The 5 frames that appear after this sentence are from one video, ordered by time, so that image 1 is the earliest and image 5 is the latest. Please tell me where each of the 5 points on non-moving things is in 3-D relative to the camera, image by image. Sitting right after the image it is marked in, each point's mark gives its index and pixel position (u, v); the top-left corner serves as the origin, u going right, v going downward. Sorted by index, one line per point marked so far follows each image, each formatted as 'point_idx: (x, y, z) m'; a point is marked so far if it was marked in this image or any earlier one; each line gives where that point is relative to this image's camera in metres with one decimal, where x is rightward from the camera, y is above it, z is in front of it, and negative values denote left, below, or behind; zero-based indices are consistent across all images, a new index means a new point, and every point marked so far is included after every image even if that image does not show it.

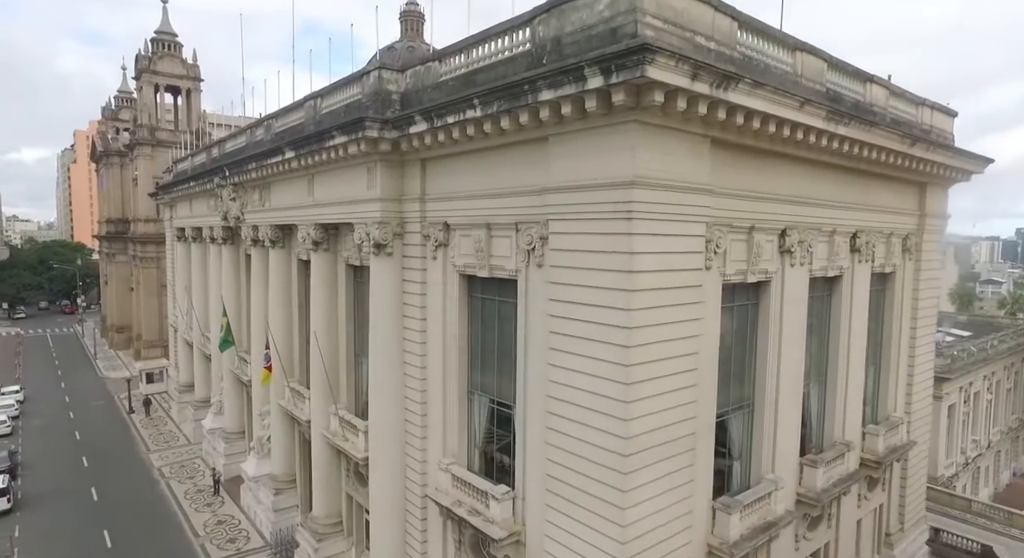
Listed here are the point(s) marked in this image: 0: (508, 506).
0: (-0.1, -4.8, +13.9) m
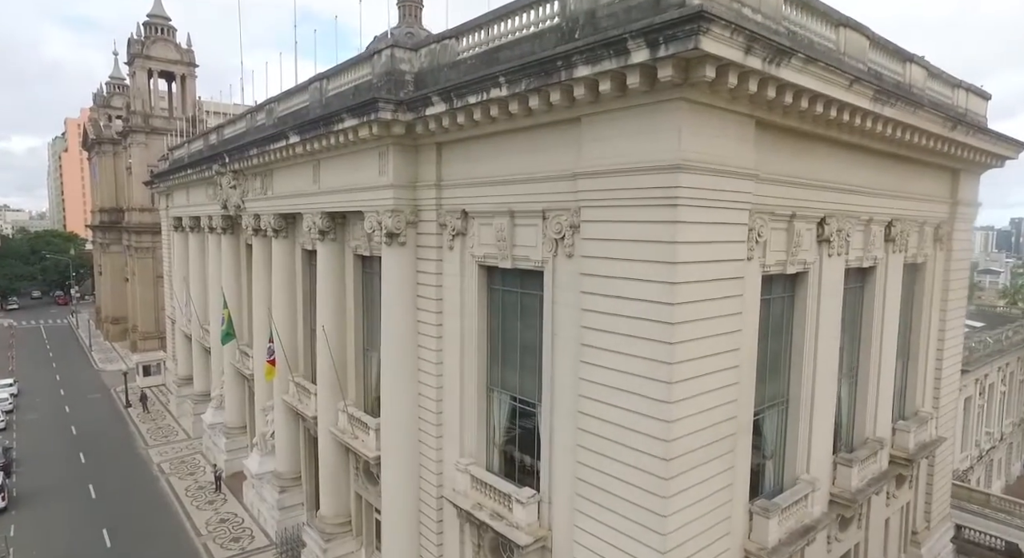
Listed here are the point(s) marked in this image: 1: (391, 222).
0: (+0.4, -4.6, +13.2) m
1: (-2.9, +1.4, +15.6) m
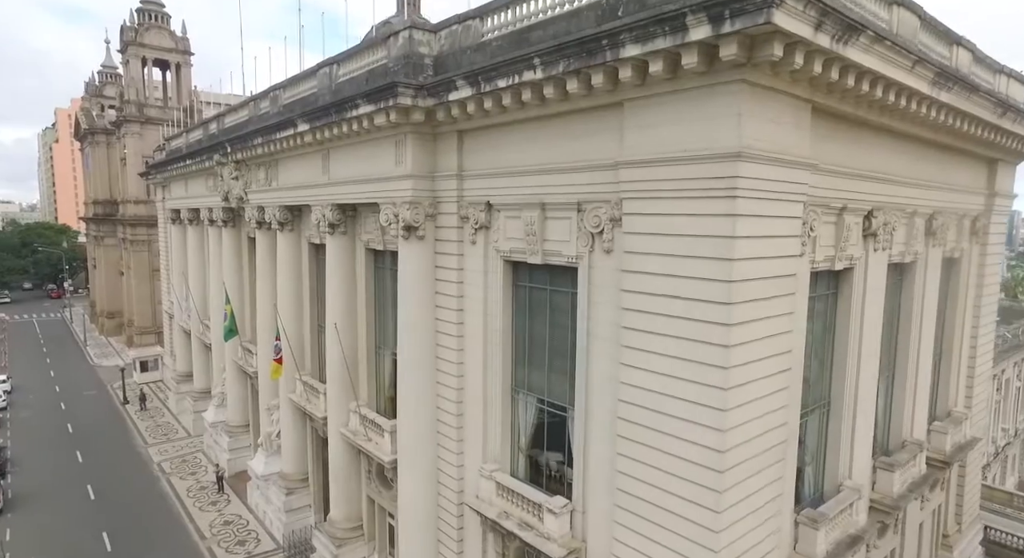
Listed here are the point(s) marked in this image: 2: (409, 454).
0: (+1.0, -4.6, +12.4) m
1: (-2.3, +1.4, +14.8) m
2: (-2.5, -4.2, +15.7) m
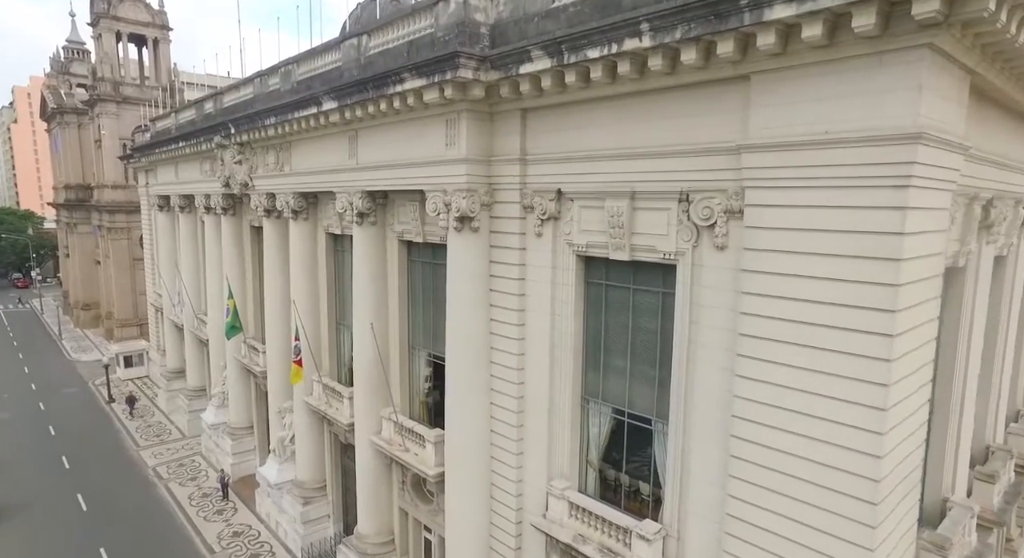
0: (+2.5, -4.5, +11.1) m
1: (-1.0, +1.5, +13.2) m
2: (-1.1, -4.1, +14.2) m
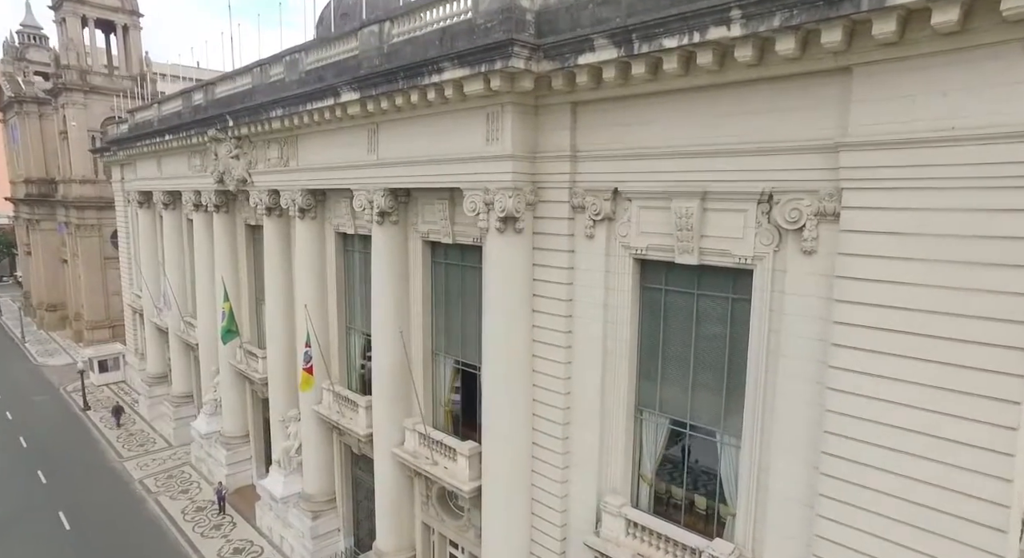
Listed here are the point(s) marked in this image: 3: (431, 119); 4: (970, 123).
0: (+3.5, -4.6, +10.5) m
1: (-0.1, +1.4, +12.4) m
2: (-0.2, -4.2, +13.4) m
3: (-1.7, +3.4, +13.8) m
4: (+5.3, +1.8, +7.6) m
